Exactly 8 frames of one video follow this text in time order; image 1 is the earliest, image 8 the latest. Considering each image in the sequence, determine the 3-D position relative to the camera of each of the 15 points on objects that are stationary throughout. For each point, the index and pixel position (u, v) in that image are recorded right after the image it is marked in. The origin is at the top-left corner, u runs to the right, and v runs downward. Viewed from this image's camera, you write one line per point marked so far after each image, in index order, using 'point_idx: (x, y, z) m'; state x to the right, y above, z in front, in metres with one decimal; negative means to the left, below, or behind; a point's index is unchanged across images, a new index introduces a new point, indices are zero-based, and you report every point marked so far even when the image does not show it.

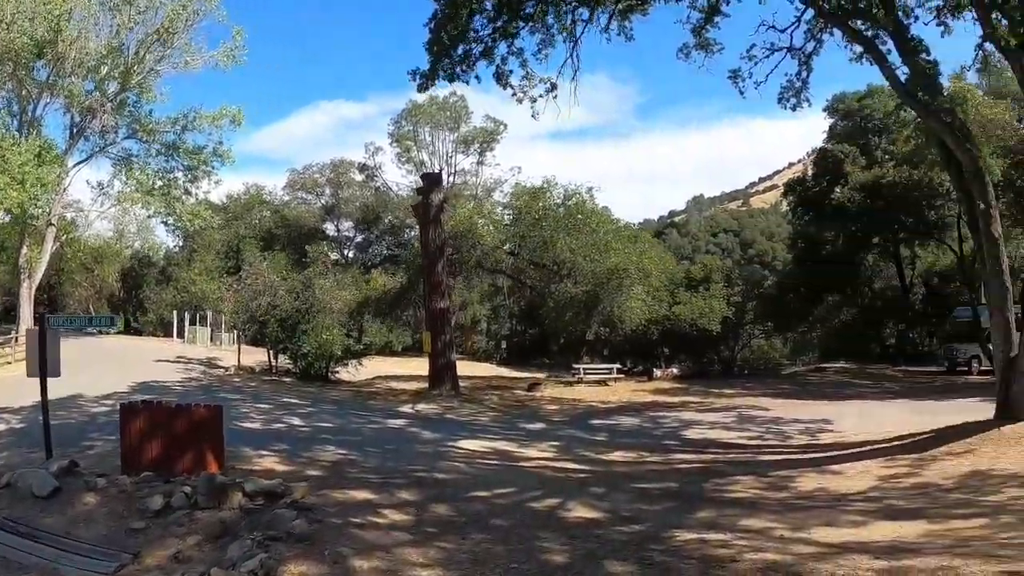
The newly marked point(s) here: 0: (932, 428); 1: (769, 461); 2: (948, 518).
0: (+7.1, -2.4, +13.2) m
1: (+4.5, -3.0, +13.2) m
2: (+4.8, -2.6, +8.5) m
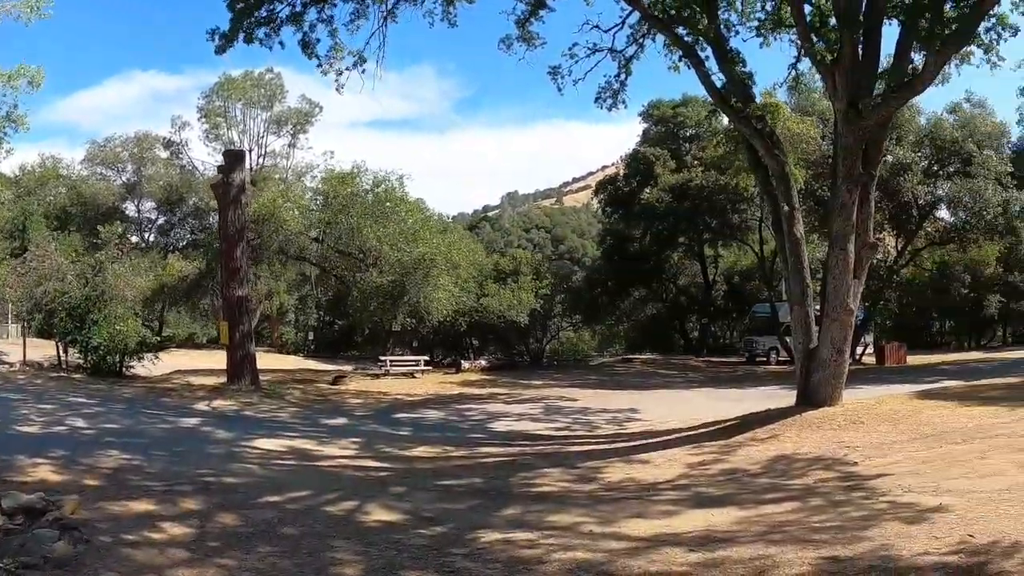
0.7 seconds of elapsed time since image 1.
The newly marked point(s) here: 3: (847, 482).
0: (+3.7, -2.2, +13.0) m
1: (+1.1, -2.7, +12.4) m
2: (+2.5, -2.3, +7.9) m
3: (+3.5, -2.1, +8.0) m
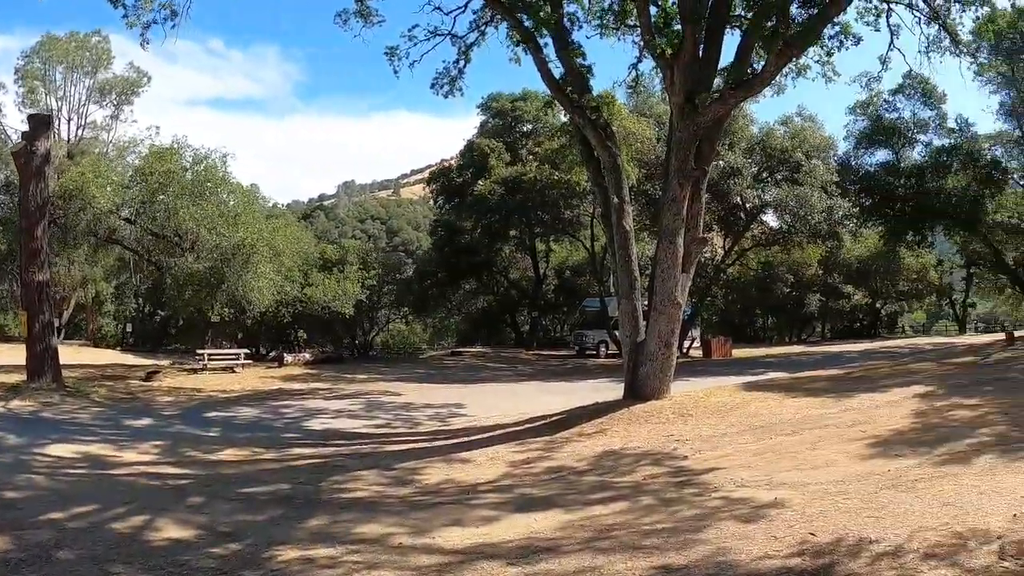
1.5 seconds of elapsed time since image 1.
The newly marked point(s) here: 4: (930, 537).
0: (+0.8, -2.0, +12.2) m
1: (-1.7, -2.4, +11.1) m
2: (+0.6, -2.0, +7.0) m
3: (+1.5, -1.8, +7.3) m
4: (+2.4, -1.5, +4.4) m
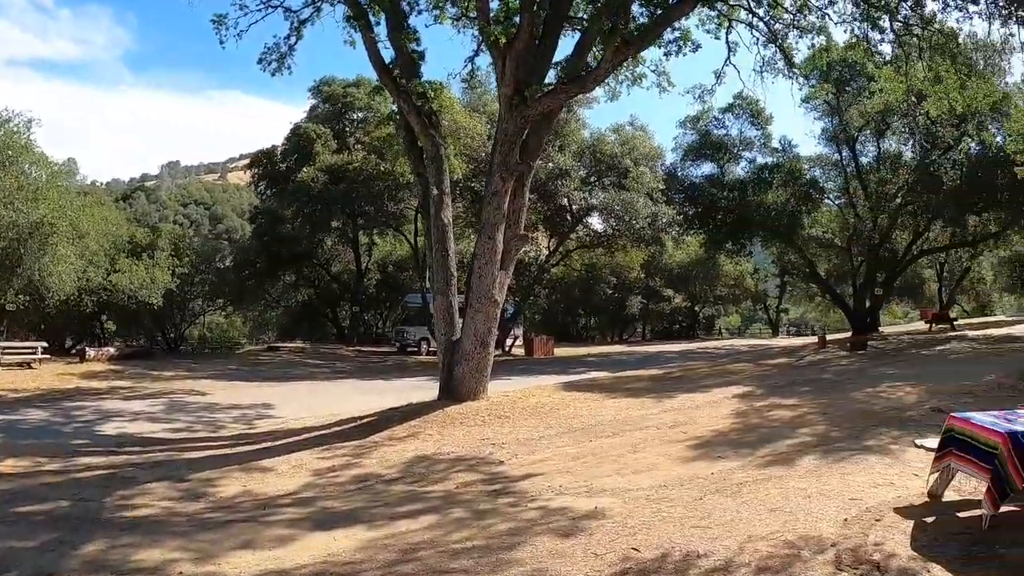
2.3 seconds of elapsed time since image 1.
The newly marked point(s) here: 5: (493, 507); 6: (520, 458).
0: (-1.9, -1.9, +11.3) m
1: (-4.1, -2.2, +9.7) m
2: (-1.0, -1.9, +6.1) m
3: (-0.2, -1.7, +6.6) m
4: (+1.3, -1.4, +4.0) m
5: (-0.1, -1.7, +5.9) m
6: (+0.1, -1.7, +7.5) m
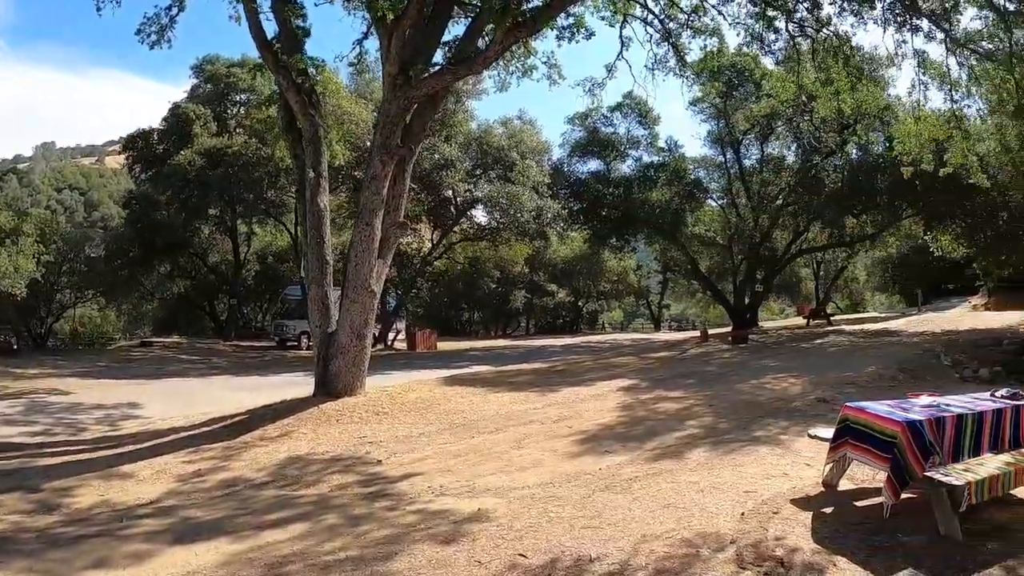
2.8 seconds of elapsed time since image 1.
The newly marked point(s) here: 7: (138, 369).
0: (-3.5, -1.7, +10.5) m
1: (-5.4, -2.1, +8.6) m
2: (-1.9, -1.8, +5.5) m
3: (-1.1, -1.6, +6.1) m
4: (+0.7, -1.3, +3.7) m
5: (-1.0, -1.6, +5.4) m
6: (-1.0, -1.6, +7.1) m
7: (-8.1, -1.9, +16.7) m
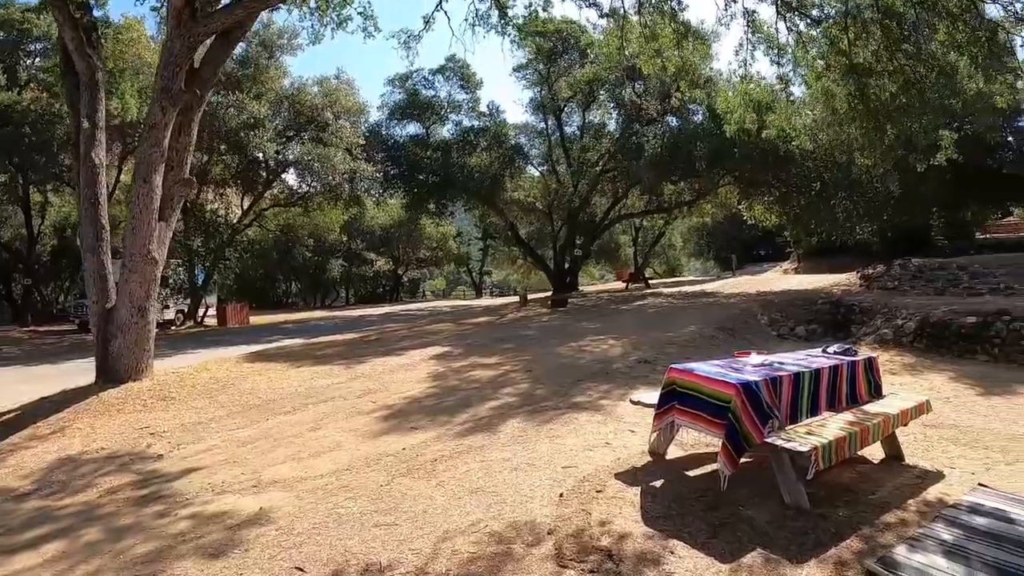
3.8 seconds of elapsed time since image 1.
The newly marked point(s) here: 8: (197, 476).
0: (-5.7, -1.4, +8.9) m
1: (-7.2, -1.9, +6.6) m
2: (-3.1, -1.5, +4.4) m
3: (-2.5, -1.4, +5.1) m
4: (-0.2, -1.0, +3.1) m
5: (-2.2, -1.4, +4.4) m
6: (-2.6, -1.3, +6.1) m
7: (-11.6, -1.6, +13.9) m
8: (-2.1, -1.3, +5.1) m
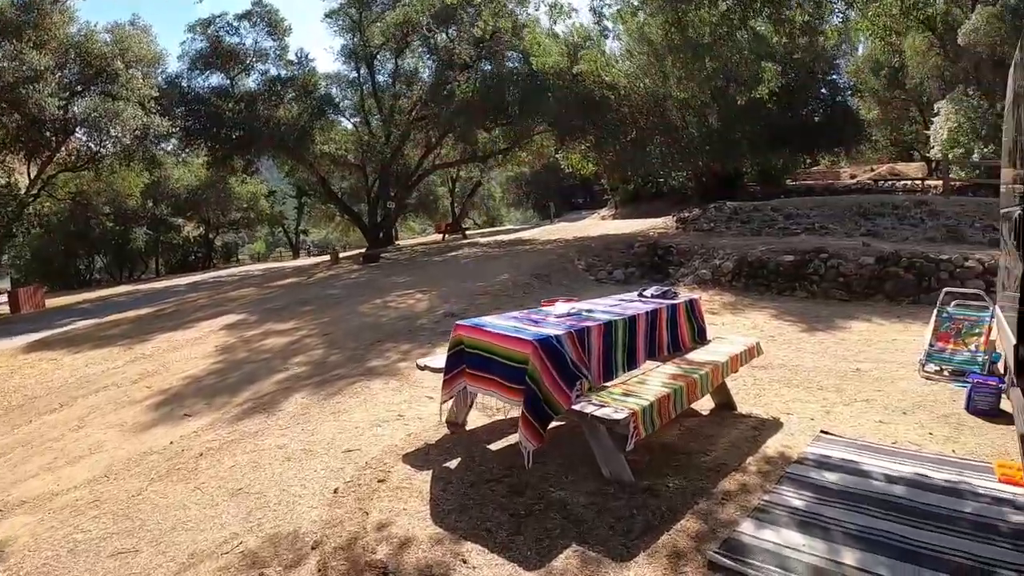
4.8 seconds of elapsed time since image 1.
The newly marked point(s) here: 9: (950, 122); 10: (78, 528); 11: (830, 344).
0: (-7.5, -1.4, +7.1) m
1: (-8.4, -2.0, +4.6) m
2: (-3.9, -1.5, +3.2) m
3: (-3.5, -1.3, +4.0) m
4: (-0.9, -0.9, +2.5) m
5: (-3.1, -1.3, +3.4) m
6: (-3.8, -1.2, +4.9) m
7: (-14.1, -1.7, +10.9) m
8: (-3.1, -1.2, +4.1) m
9: (+8.4, +3.2, +14.7) m
10: (-1.7, -0.9, +3.1) m
11: (+2.6, -0.5, +6.2) m
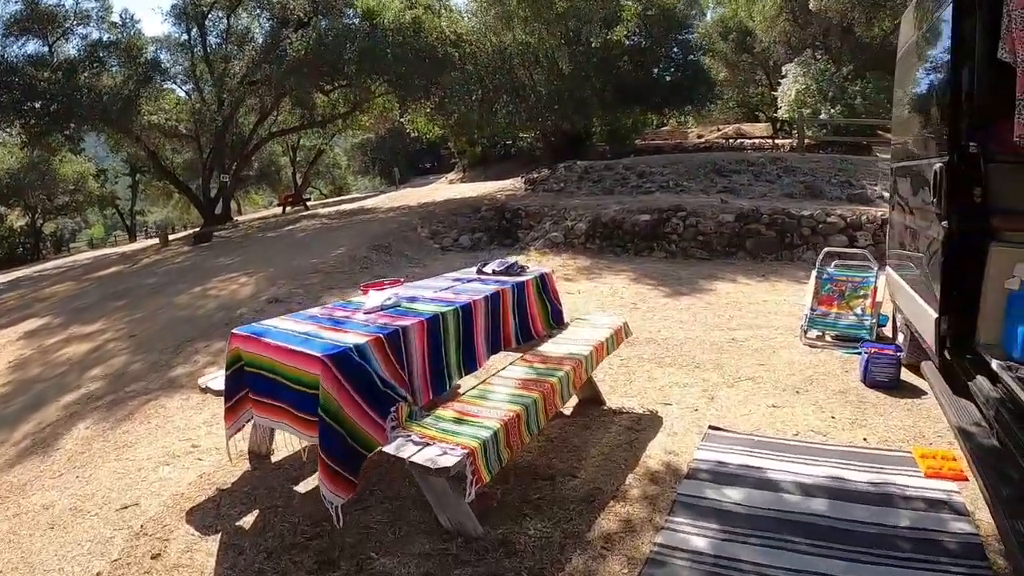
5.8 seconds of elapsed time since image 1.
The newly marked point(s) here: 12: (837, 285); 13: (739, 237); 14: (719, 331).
0: (-8.4, -1.7, +5.5) m
1: (-9.0, -2.4, +2.9) m
2: (-4.4, -1.7, +2.2) m
3: (-4.1, -1.4, +3.0) m
4: (-1.3, -0.9, +1.9) m
5: (-3.6, -1.4, +2.5) m
6: (-4.5, -1.3, +3.9) m
7: (-15.6, -2.2, +8.2) m
8: (-3.7, -1.3, +3.2) m
9: (+5.8, +4.1, +15.2) m
10: (-2.2, -1.0, +2.4) m
11: (+1.6, -0.2, +6.1) m
12: (+2.3, 0.0, +5.3) m
13: (+2.6, +0.6, +8.6) m
14: (+1.5, -0.3, +5.4) m
